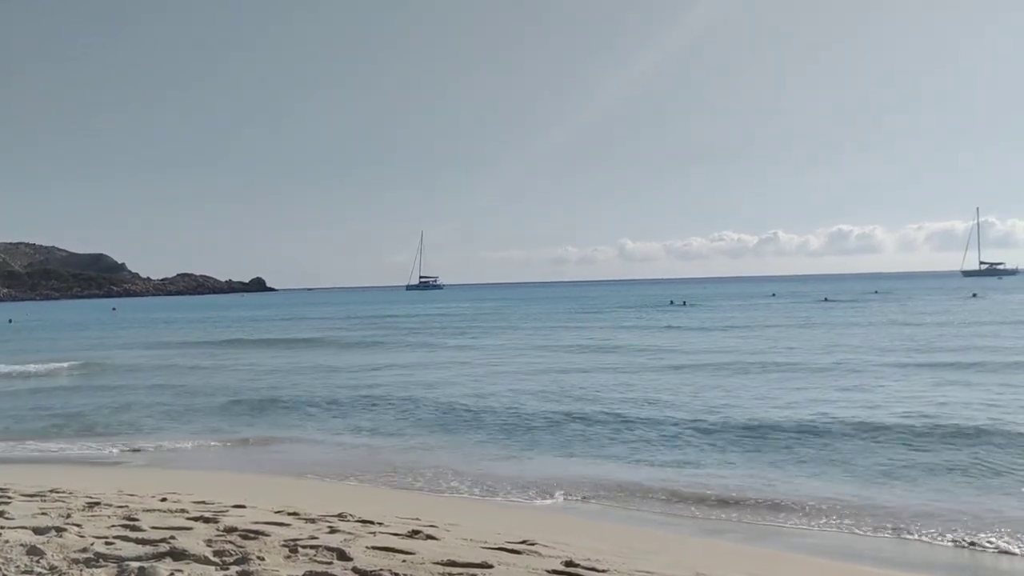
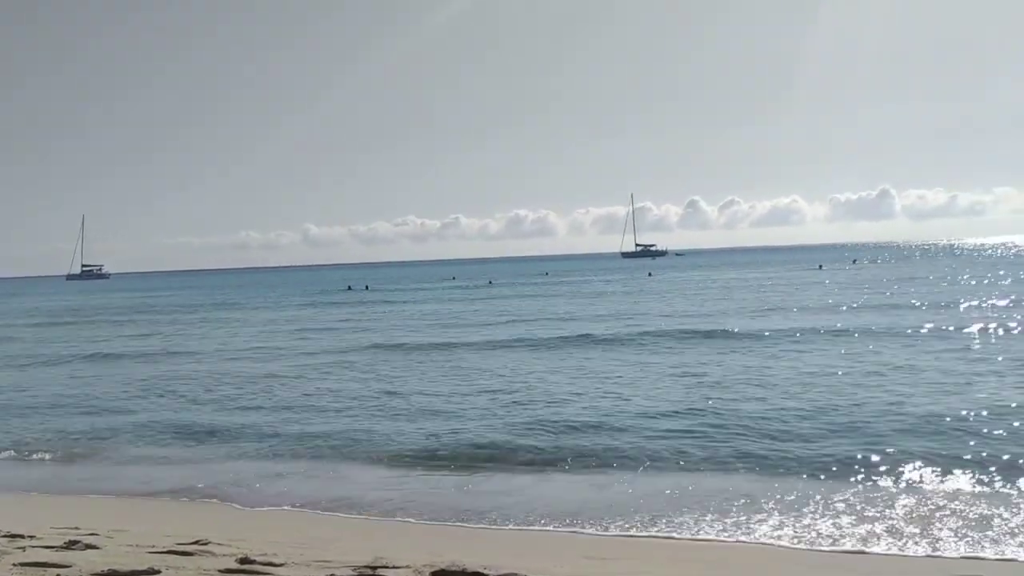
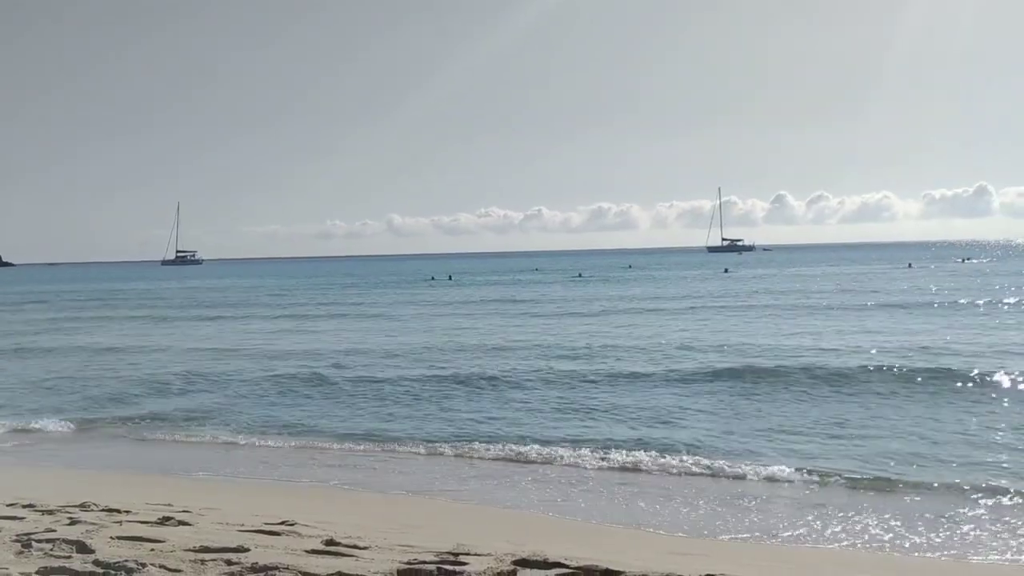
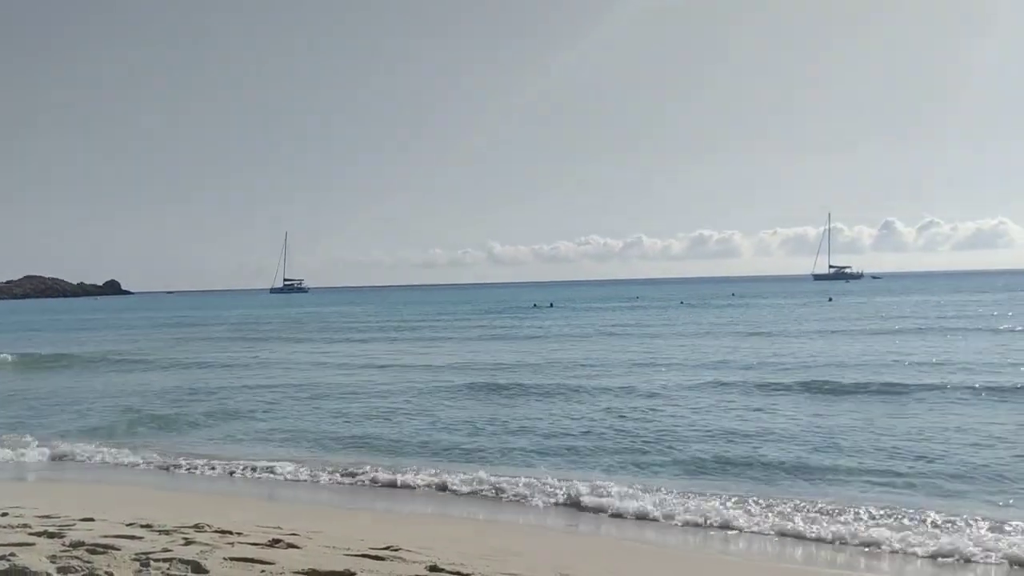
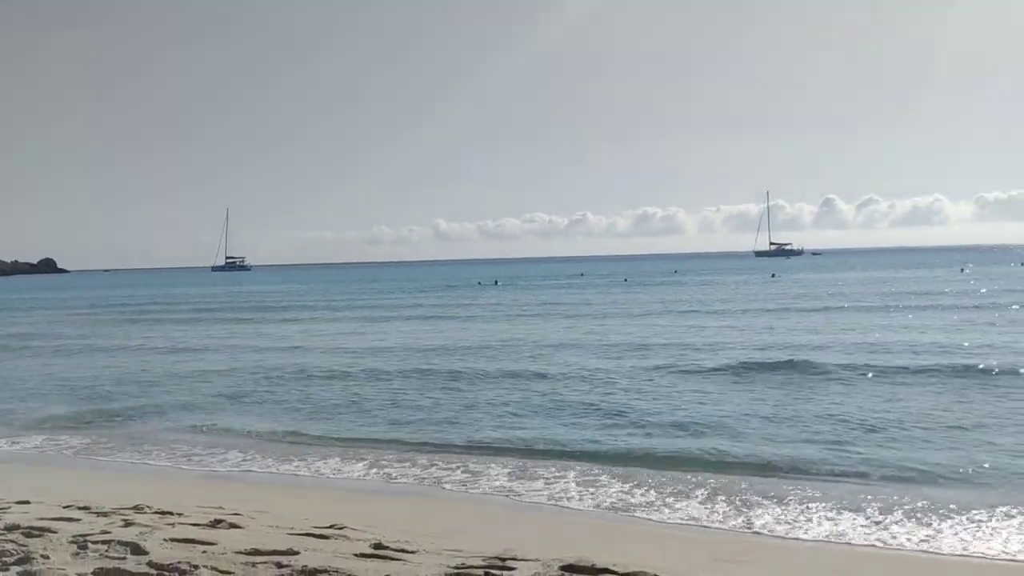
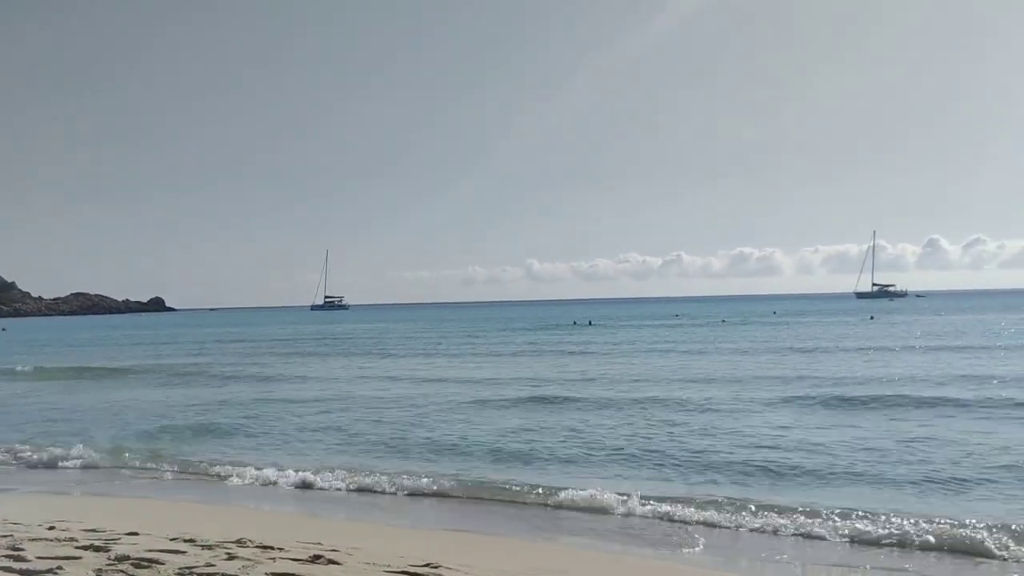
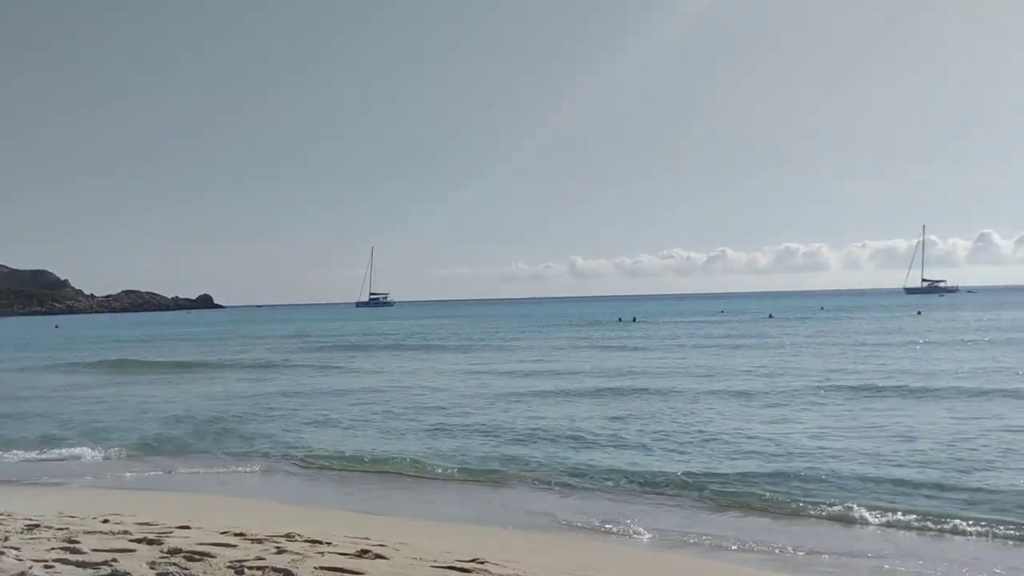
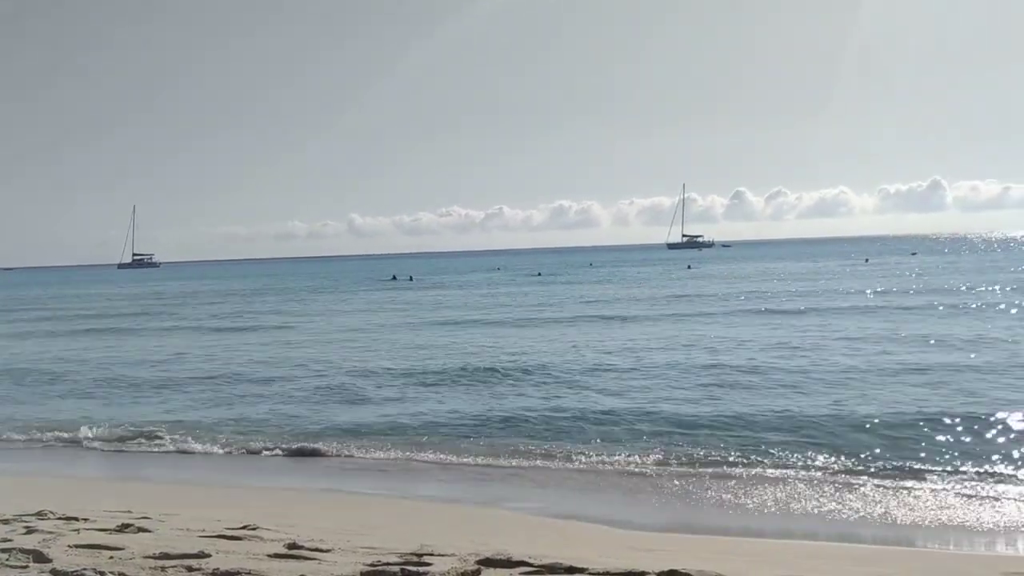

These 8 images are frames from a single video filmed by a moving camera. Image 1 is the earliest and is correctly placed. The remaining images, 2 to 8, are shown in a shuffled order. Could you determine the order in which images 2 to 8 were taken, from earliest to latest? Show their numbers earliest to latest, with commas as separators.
7, 6, 4, 5, 3, 8, 2
